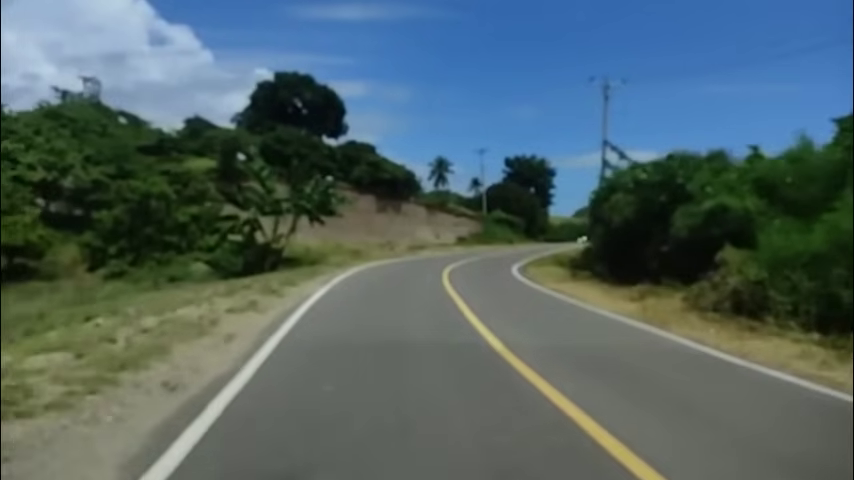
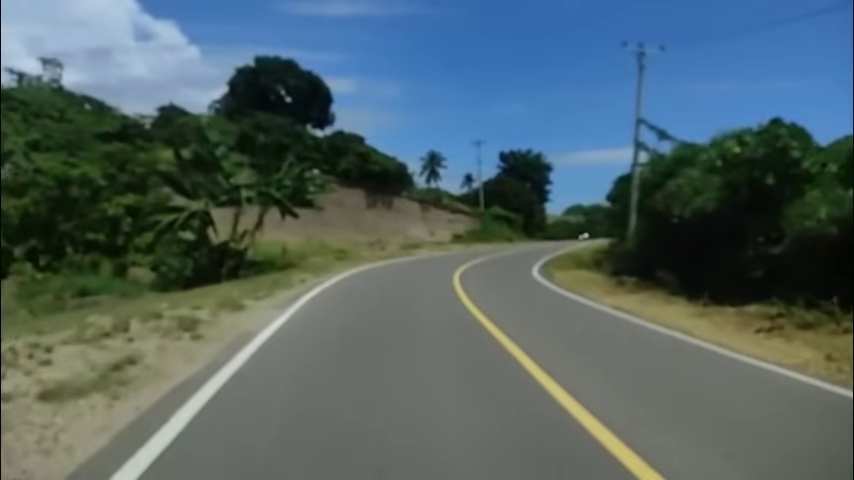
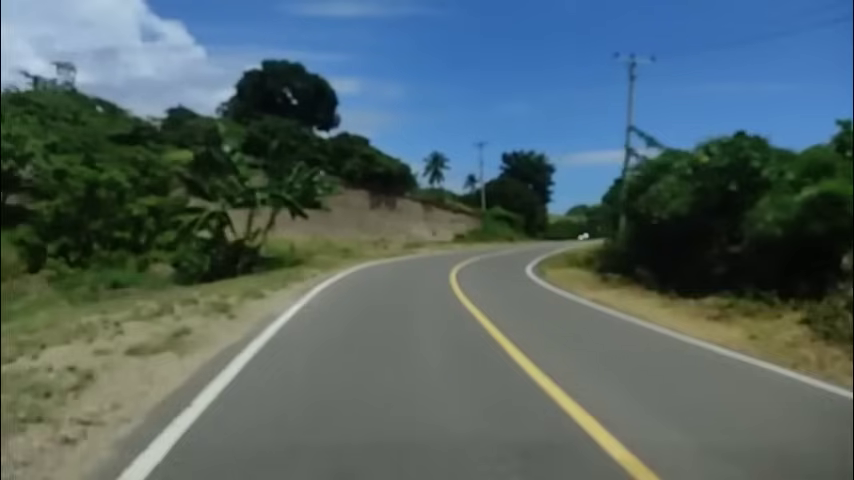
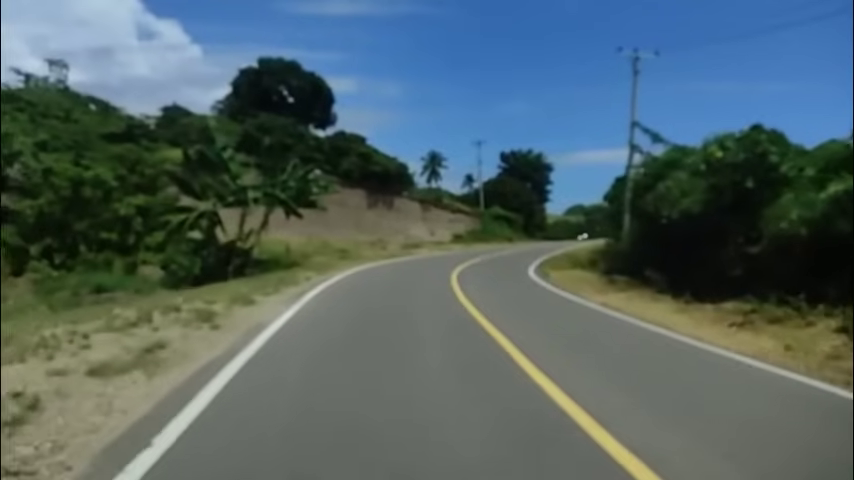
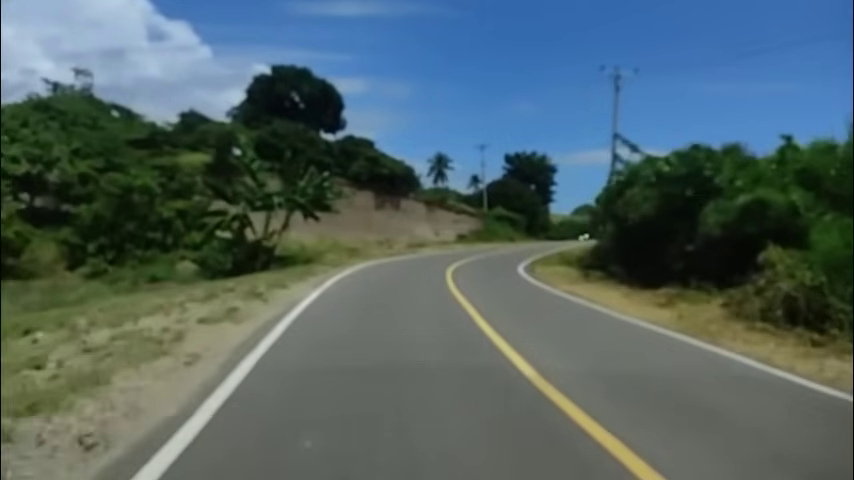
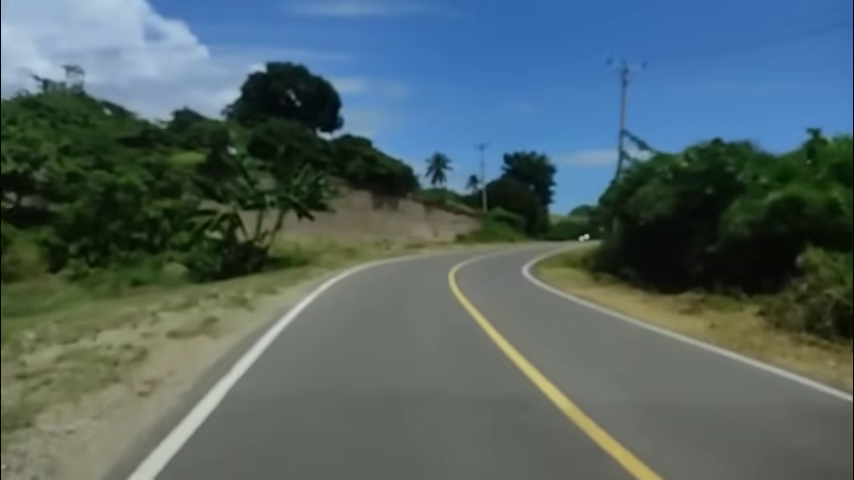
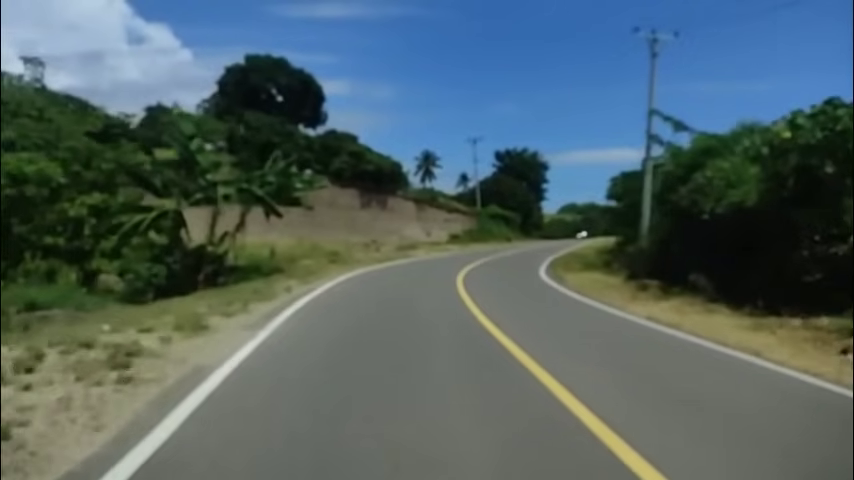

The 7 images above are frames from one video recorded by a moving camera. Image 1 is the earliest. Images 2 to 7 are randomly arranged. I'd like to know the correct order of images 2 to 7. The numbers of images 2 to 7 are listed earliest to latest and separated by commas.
5, 6, 3, 4, 2, 7
